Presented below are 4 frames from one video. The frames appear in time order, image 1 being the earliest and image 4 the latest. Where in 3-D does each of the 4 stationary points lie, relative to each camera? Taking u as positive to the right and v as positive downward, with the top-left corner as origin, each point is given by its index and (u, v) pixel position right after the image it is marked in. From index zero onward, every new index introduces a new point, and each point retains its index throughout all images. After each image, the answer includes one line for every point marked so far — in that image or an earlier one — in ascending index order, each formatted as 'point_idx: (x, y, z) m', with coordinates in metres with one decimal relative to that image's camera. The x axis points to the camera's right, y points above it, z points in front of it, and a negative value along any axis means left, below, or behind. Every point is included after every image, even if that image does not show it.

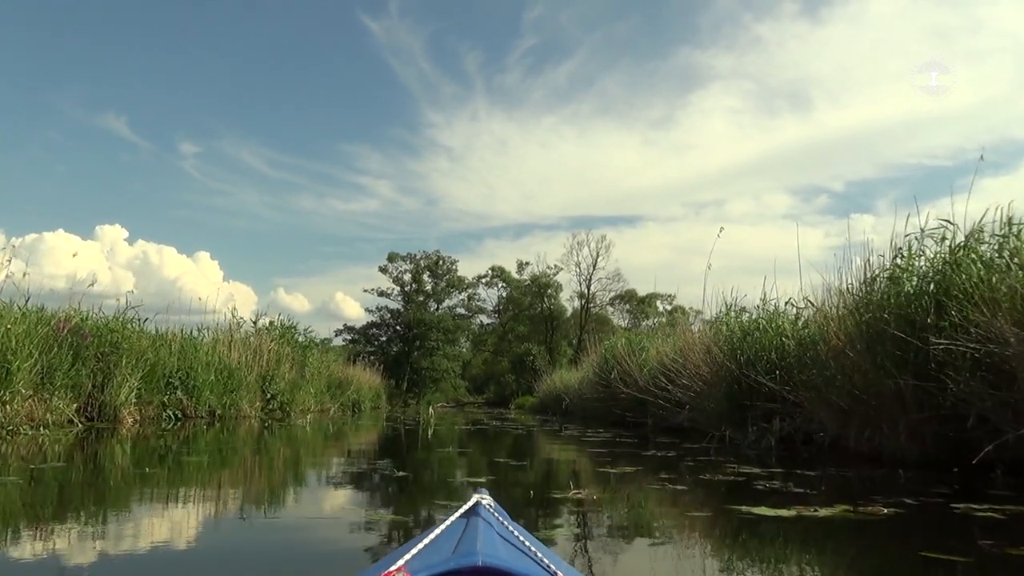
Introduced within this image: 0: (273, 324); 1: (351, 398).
0: (-4.5, -0.7, +13.3) m
1: (-3.8, -2.6, +16.6) m
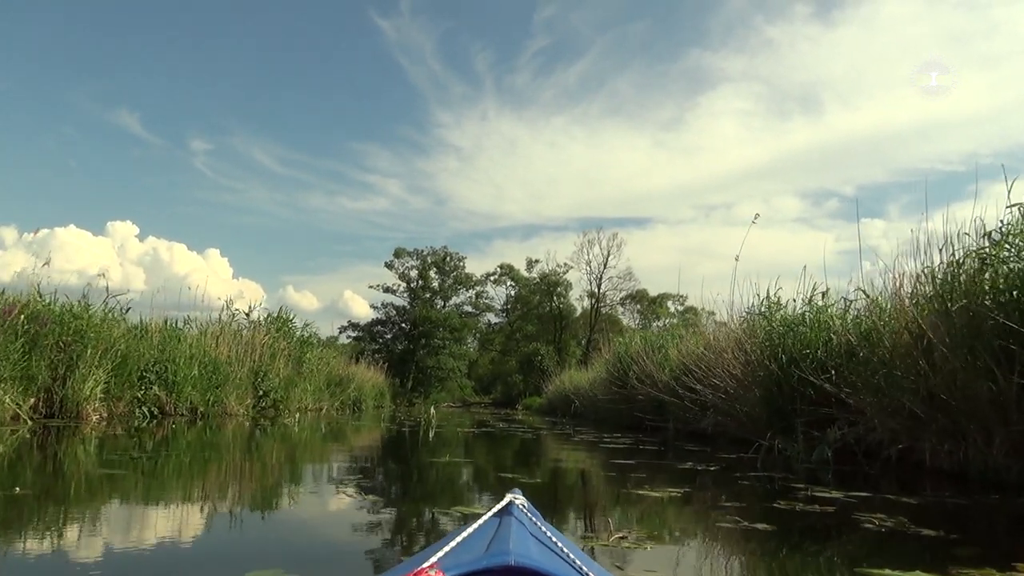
0: (-4.4, -0.6, +13.0) m
1: (-3.6, -2.5, +16.3) m
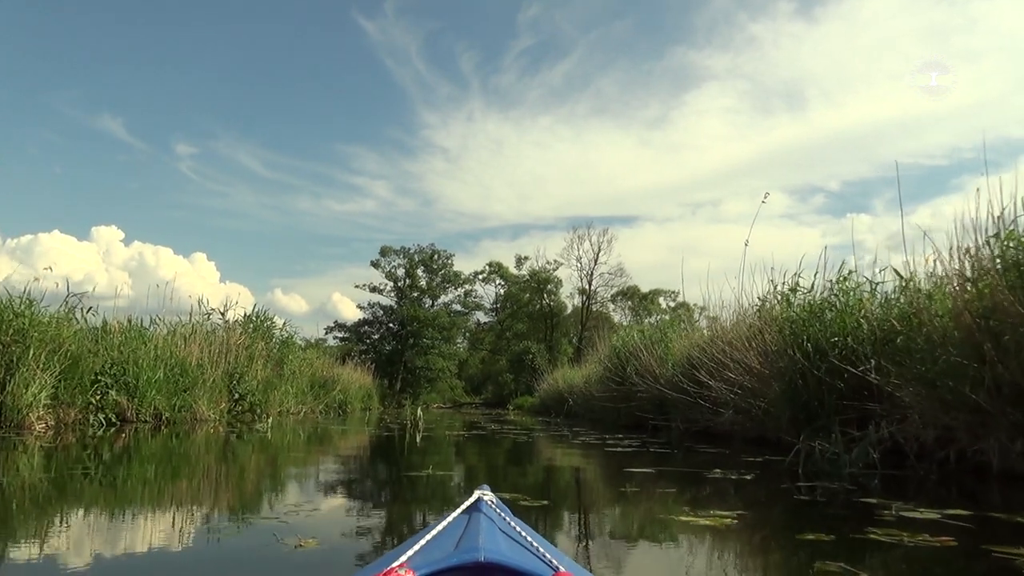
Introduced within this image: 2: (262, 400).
0: (-4.6, -0.6, +12.6) m
1: (-3.8, -2.5, +15.9) m
2: (-4.0, -1.9, +11.8) m
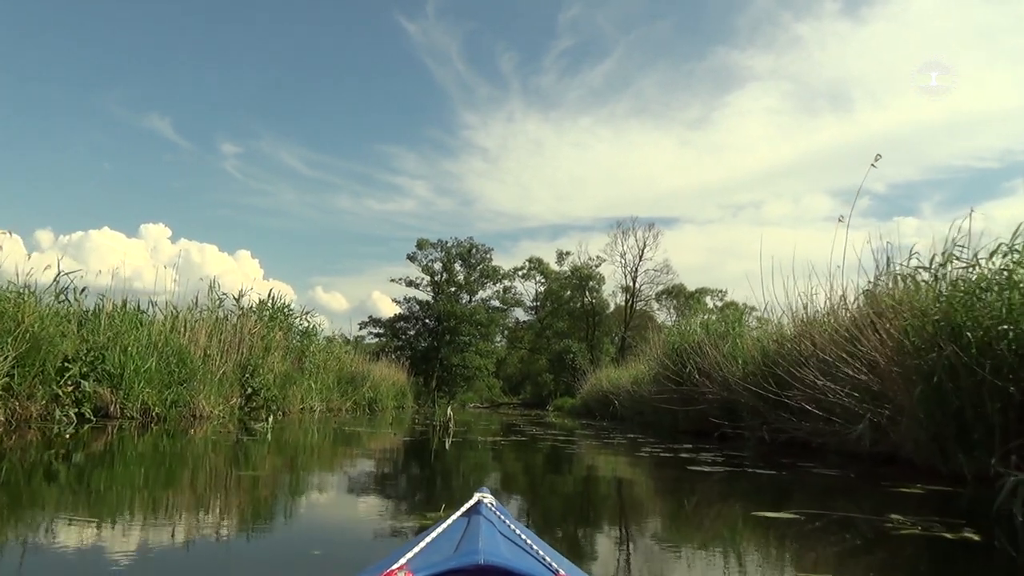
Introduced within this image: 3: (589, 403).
0: (-3.9, -0.4, +12.2) m
1: (-3.0, -2.4, +15.5) m
2: (-3.4, -1.8, +11.4) m
3: (+2.1, -3.3, +20.1) m
